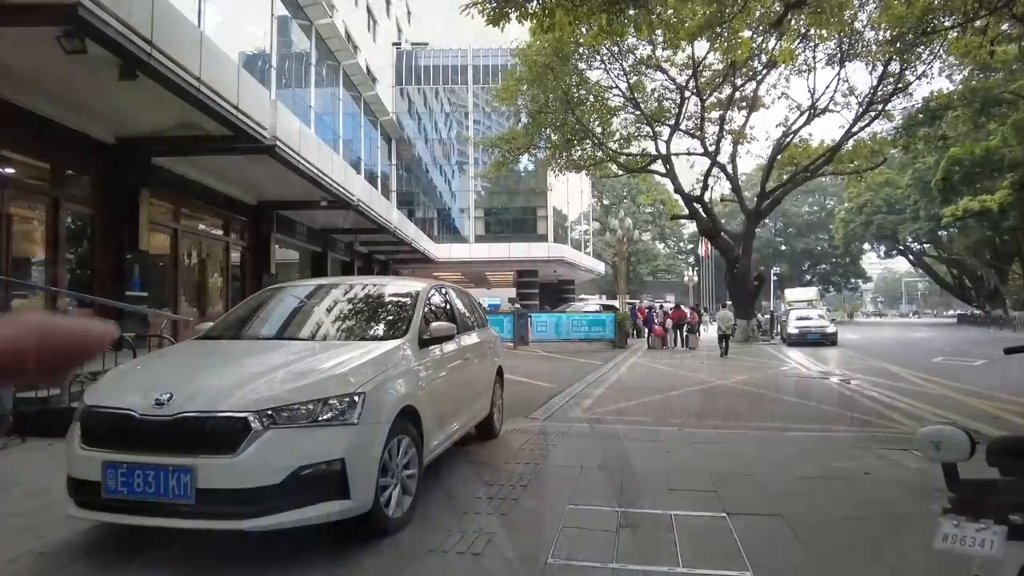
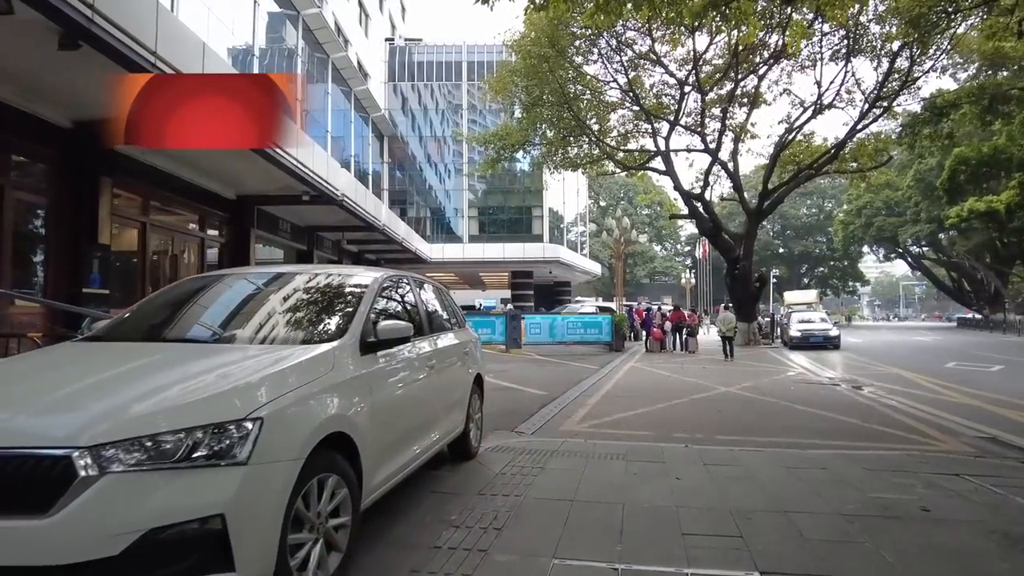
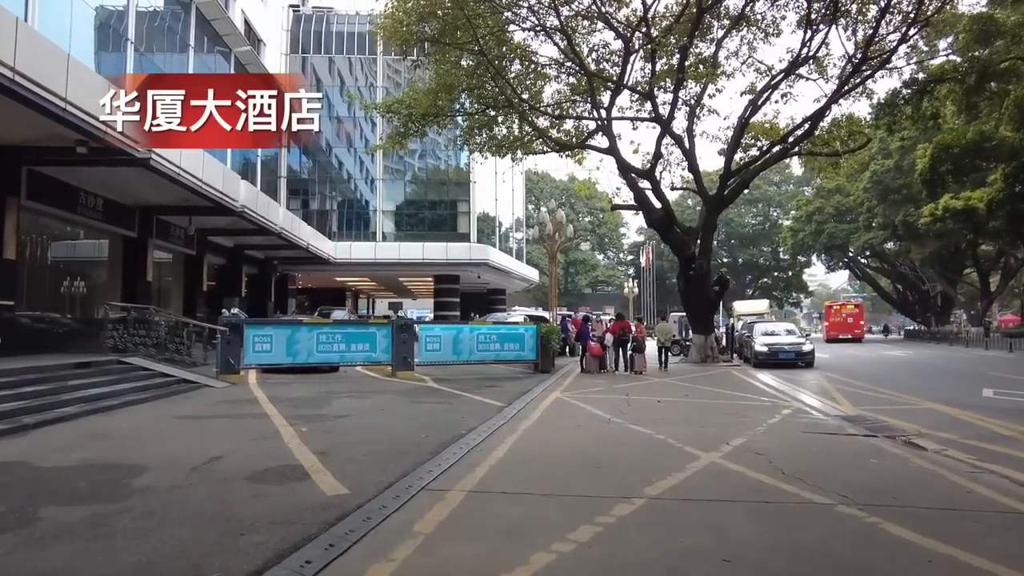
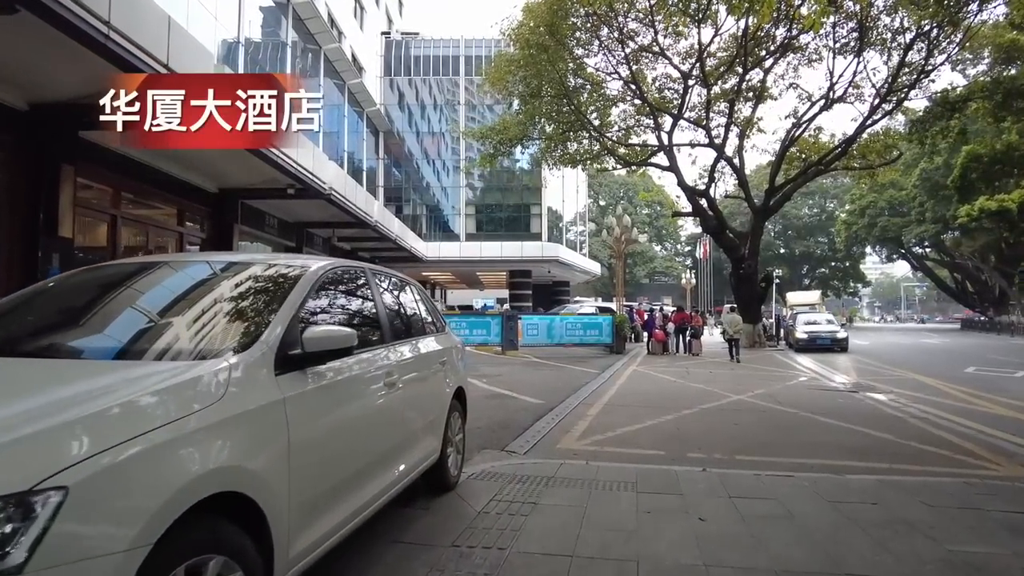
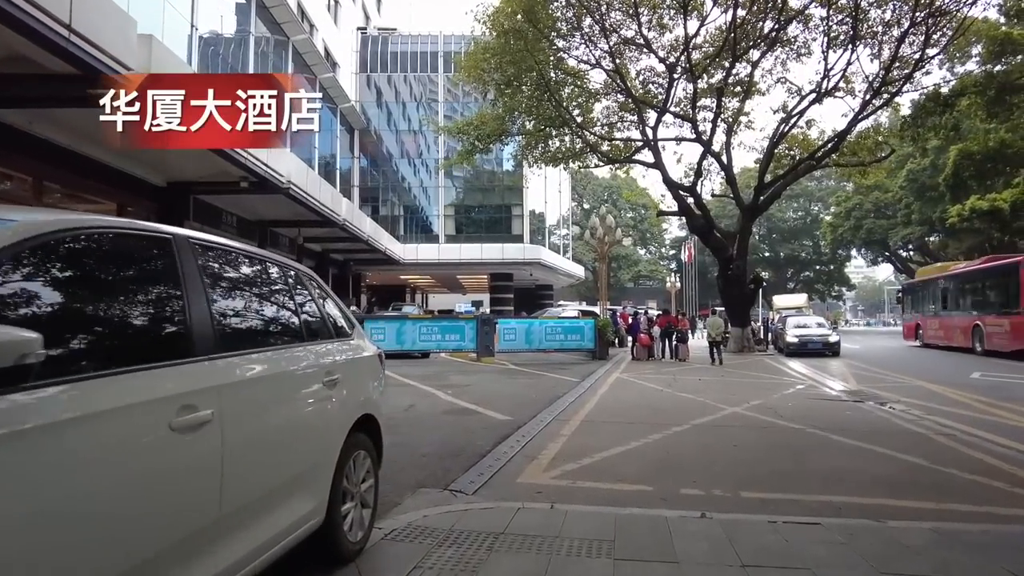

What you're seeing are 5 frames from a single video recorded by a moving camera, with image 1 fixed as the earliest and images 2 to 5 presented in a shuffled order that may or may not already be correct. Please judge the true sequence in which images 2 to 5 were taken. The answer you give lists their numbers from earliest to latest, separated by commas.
2, 4, 5, 3
